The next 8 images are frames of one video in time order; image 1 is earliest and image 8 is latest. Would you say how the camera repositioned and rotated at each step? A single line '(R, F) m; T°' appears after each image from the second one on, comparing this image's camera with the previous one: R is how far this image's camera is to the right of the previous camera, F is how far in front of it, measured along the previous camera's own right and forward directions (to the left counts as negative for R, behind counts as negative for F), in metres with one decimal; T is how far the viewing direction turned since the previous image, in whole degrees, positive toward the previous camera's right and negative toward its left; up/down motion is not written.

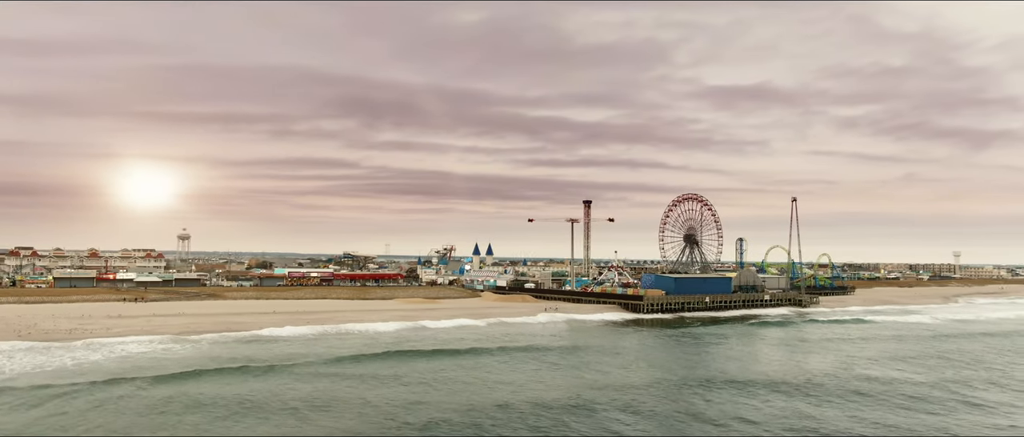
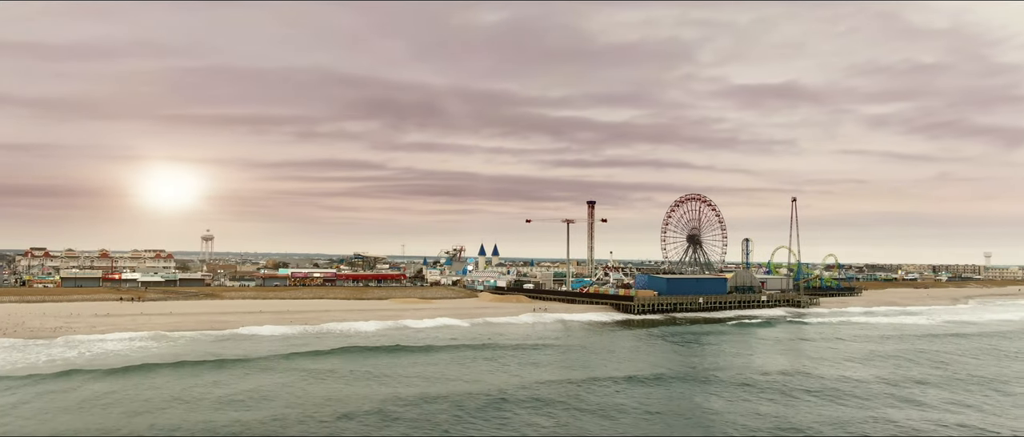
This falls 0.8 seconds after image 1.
(+3.3, -0.1) m; -1°
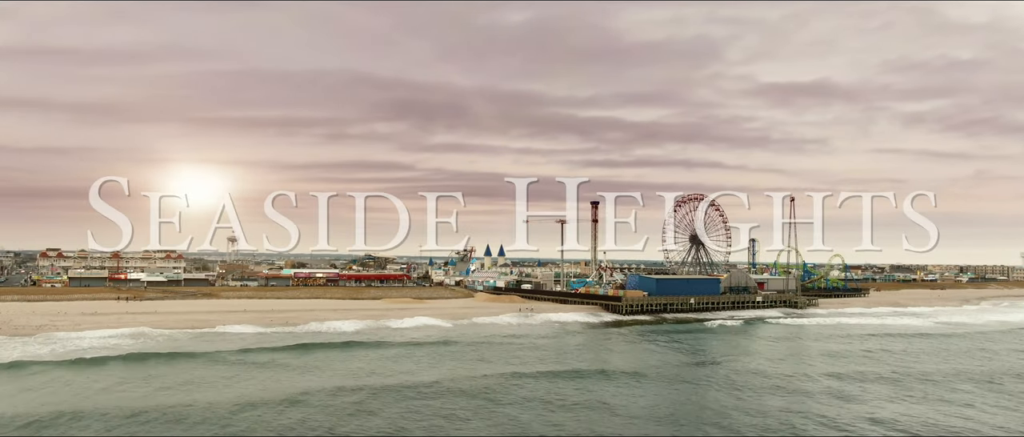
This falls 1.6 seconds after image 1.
(+4.0, -0.3) m; -2°
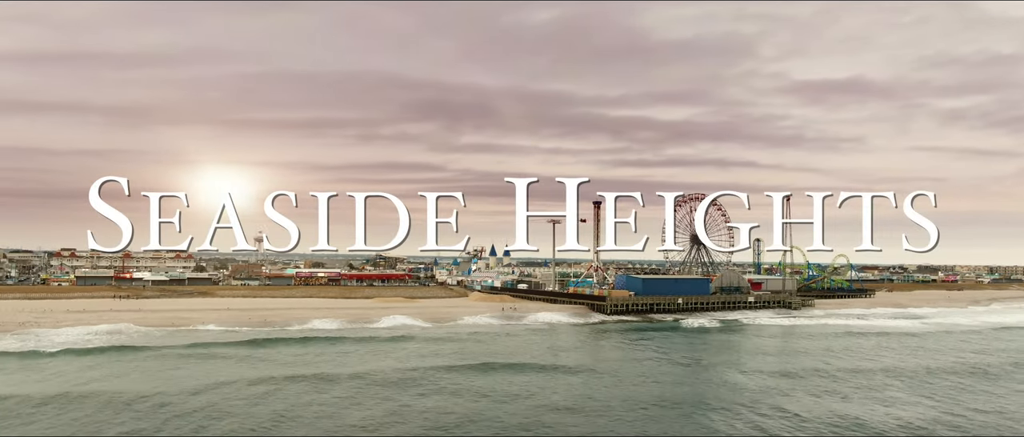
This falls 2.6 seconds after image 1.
(+4.5, -0.5) m; -2°
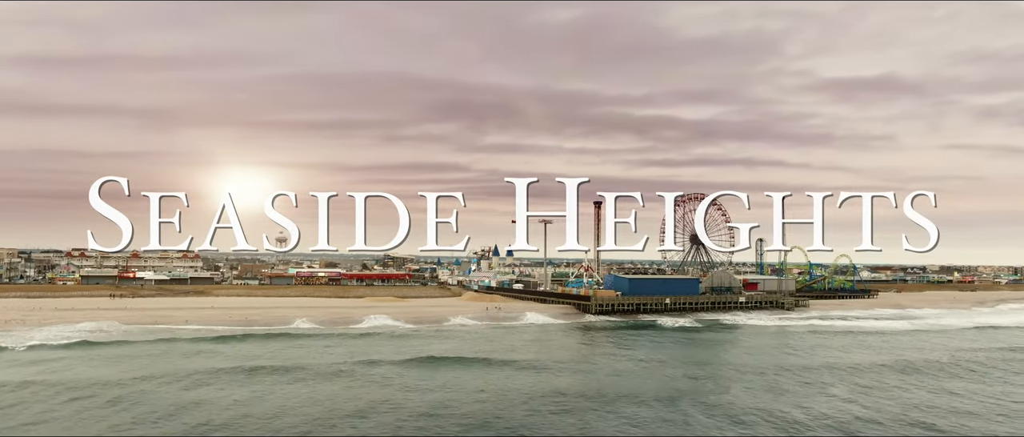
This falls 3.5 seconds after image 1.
(+3.9, -0.5) m; -1°
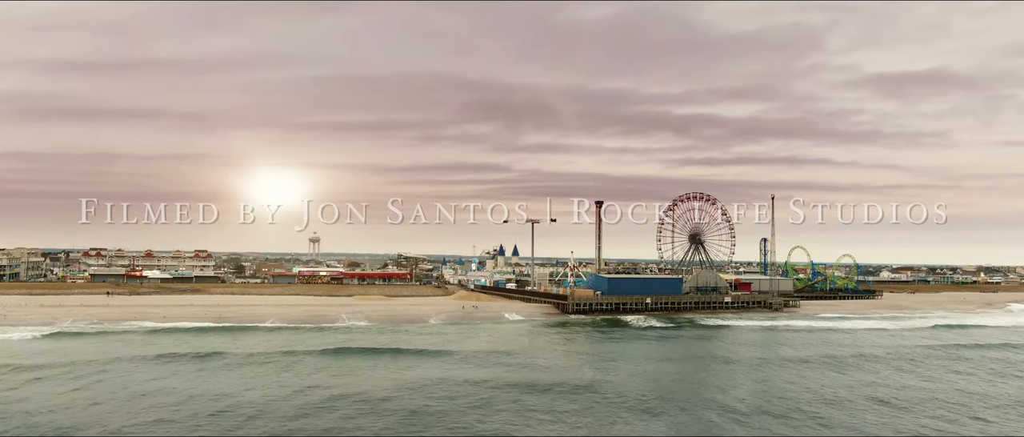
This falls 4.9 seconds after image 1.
(+6.1, -0.9) m; -2°
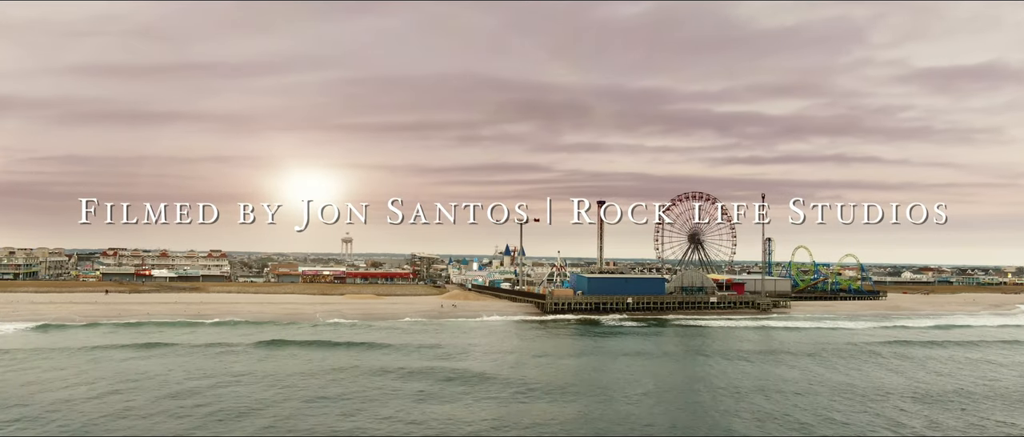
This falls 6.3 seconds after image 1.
(+6.0, -1.2) m; -2°
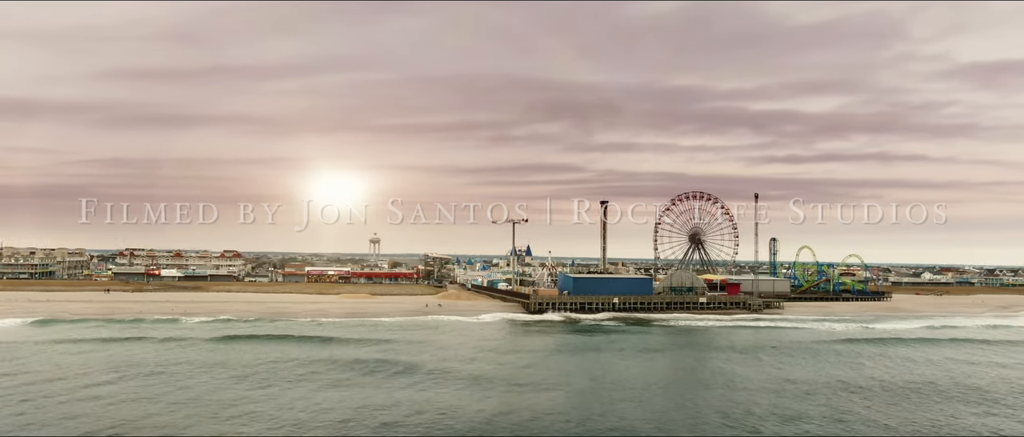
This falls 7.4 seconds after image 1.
(+4.9, -1.0) m; -2°
